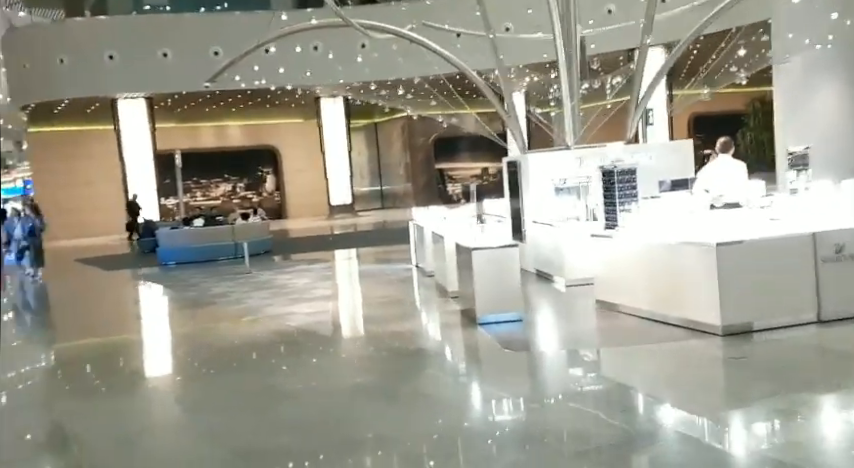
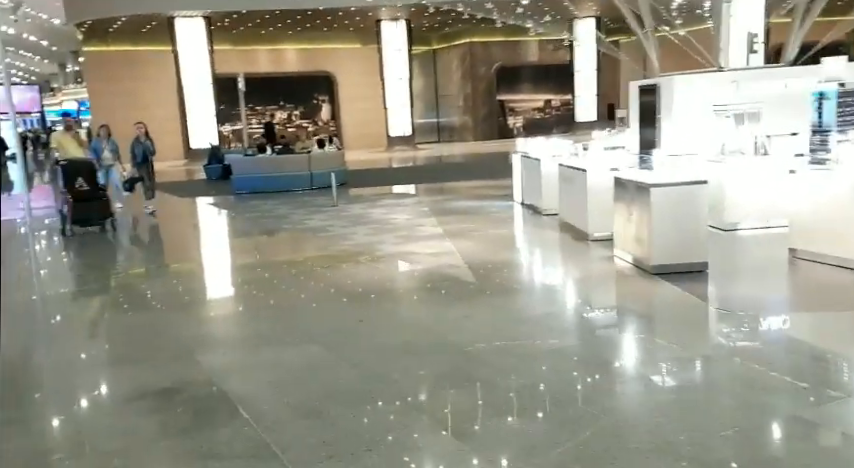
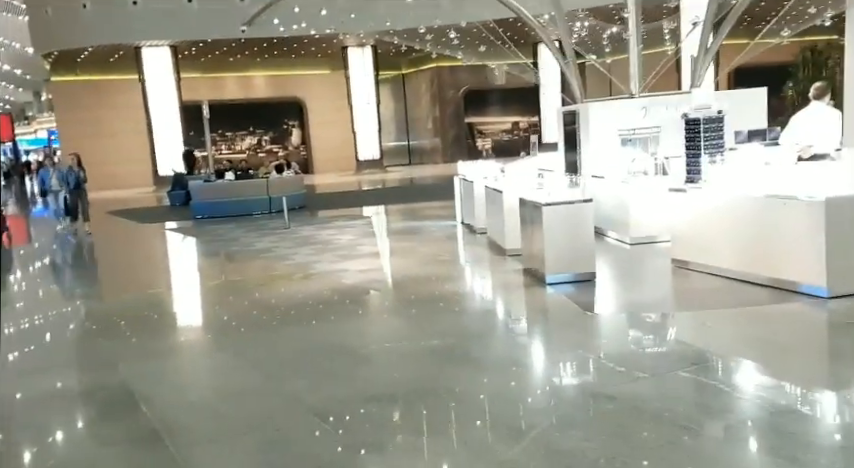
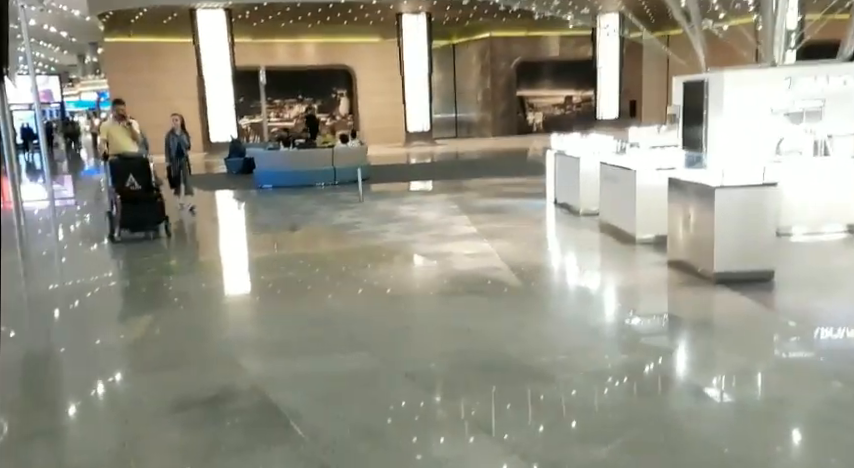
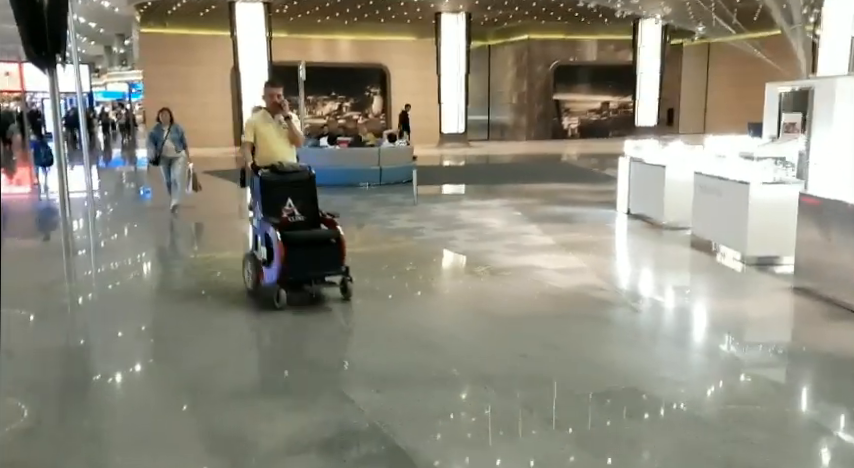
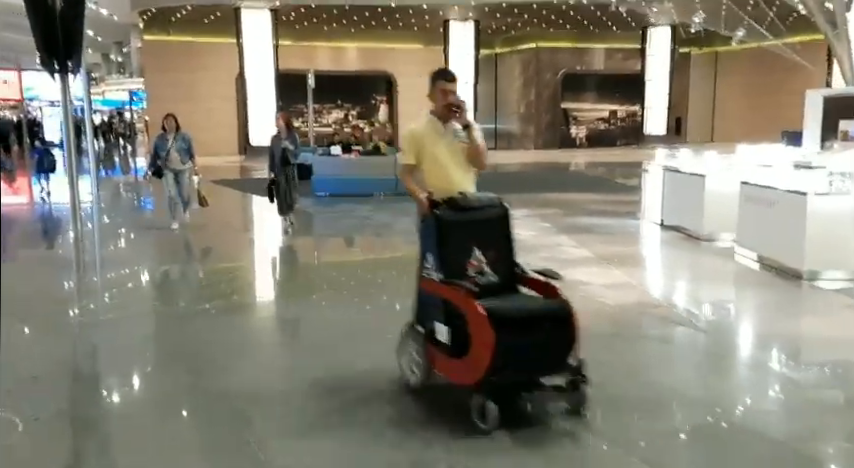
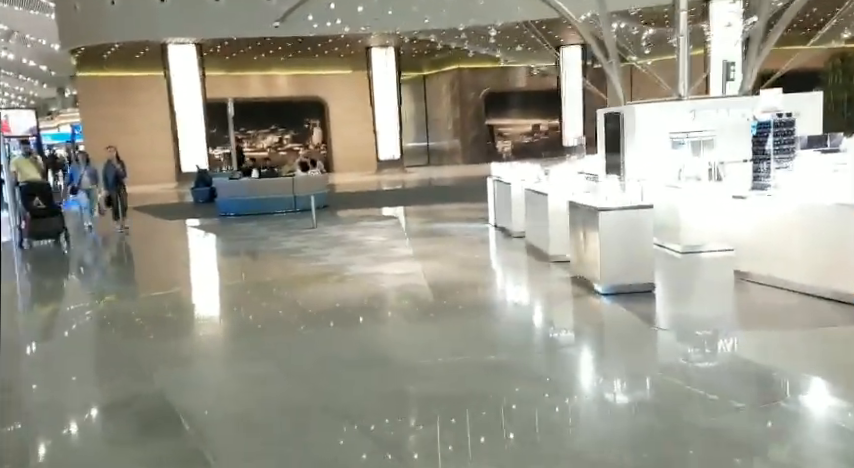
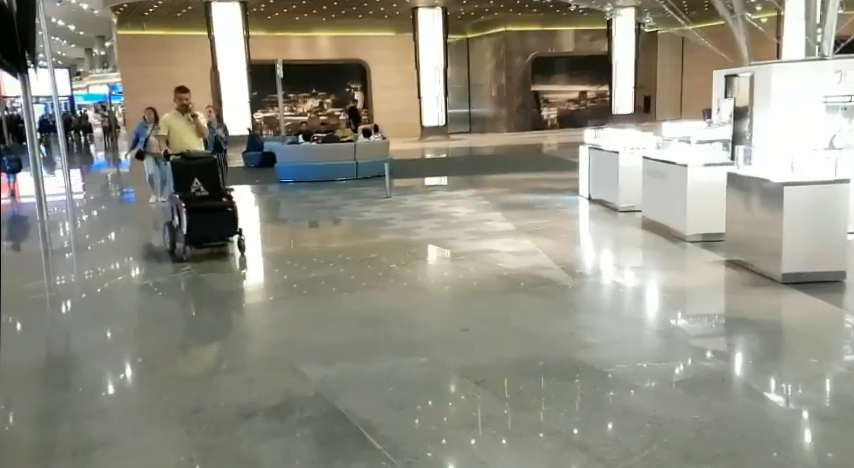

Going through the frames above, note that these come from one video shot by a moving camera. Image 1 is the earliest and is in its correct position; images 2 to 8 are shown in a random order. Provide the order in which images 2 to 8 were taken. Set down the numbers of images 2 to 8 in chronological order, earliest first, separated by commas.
3, 7, 2, 4, 8, 5, 6
